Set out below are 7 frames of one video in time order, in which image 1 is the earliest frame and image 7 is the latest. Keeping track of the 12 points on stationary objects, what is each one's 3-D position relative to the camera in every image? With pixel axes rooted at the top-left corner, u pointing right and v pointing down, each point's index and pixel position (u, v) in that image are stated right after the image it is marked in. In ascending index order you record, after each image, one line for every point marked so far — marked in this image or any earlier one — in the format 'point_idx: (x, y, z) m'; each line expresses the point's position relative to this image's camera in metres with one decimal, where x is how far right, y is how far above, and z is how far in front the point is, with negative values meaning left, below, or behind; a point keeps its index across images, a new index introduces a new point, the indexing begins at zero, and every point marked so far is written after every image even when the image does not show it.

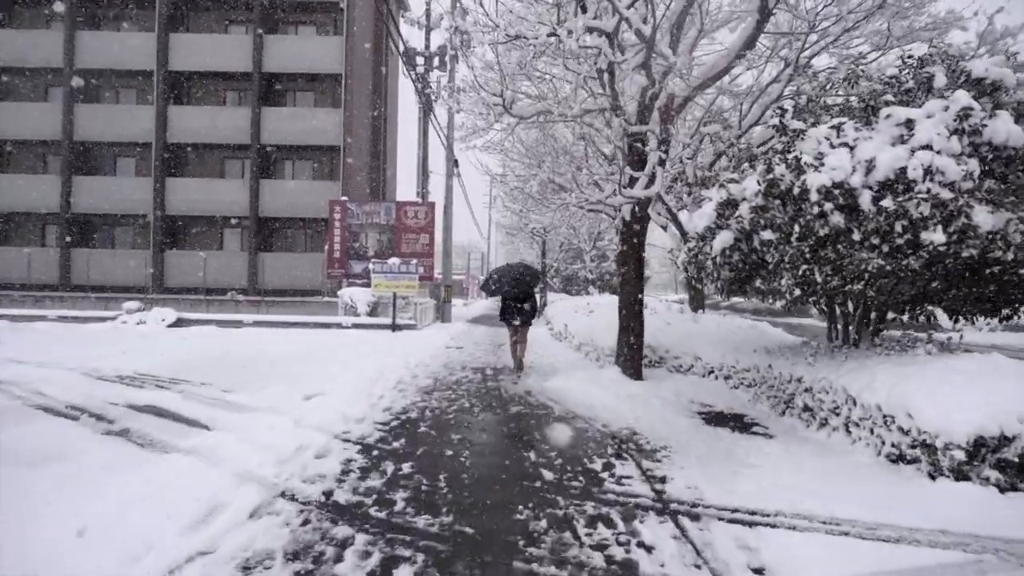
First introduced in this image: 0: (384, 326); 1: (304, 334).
0: (-3.1, -0.9, +16.4) m
1: (-4.7, -1.1, +15.2) m
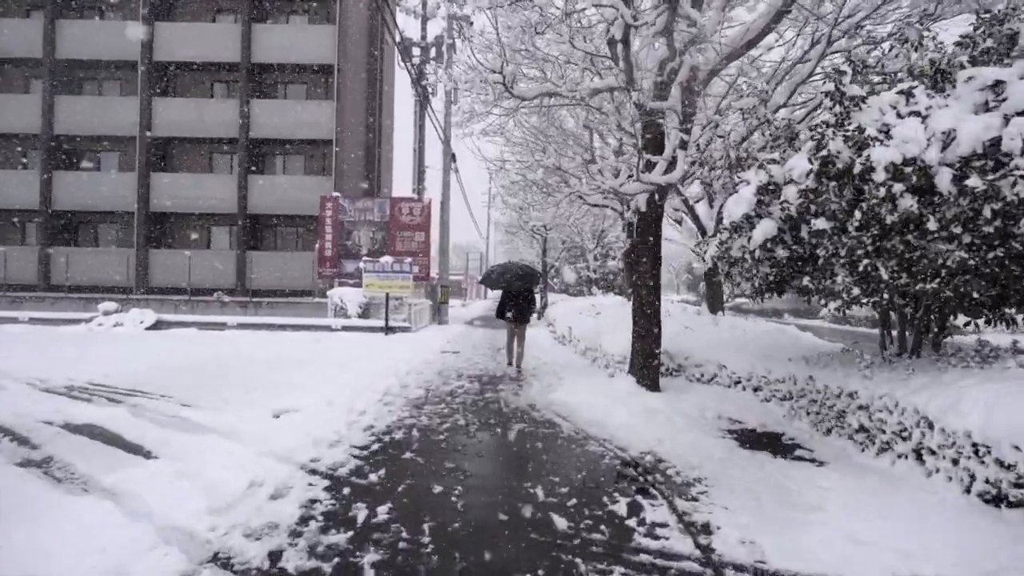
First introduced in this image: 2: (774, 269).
0: (-3.1, -0.9, +15.4) m
1: (-4.7, -1.1, +14.2) m
2: (+2.0, +0.1, +5.2) m
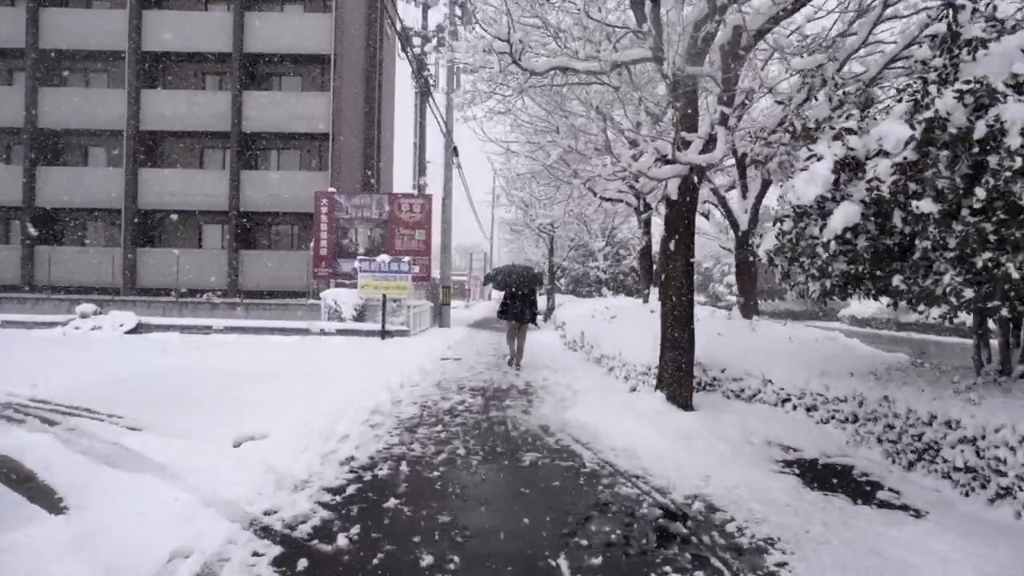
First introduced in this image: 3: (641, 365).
0: (-3.0, -0.9, +14.4) m
1: (-4.6, -1.1, +13.2) m
2: (+2.1, +0.1, +4.2) m
3: (+1.5, -0.9, +7.7) m
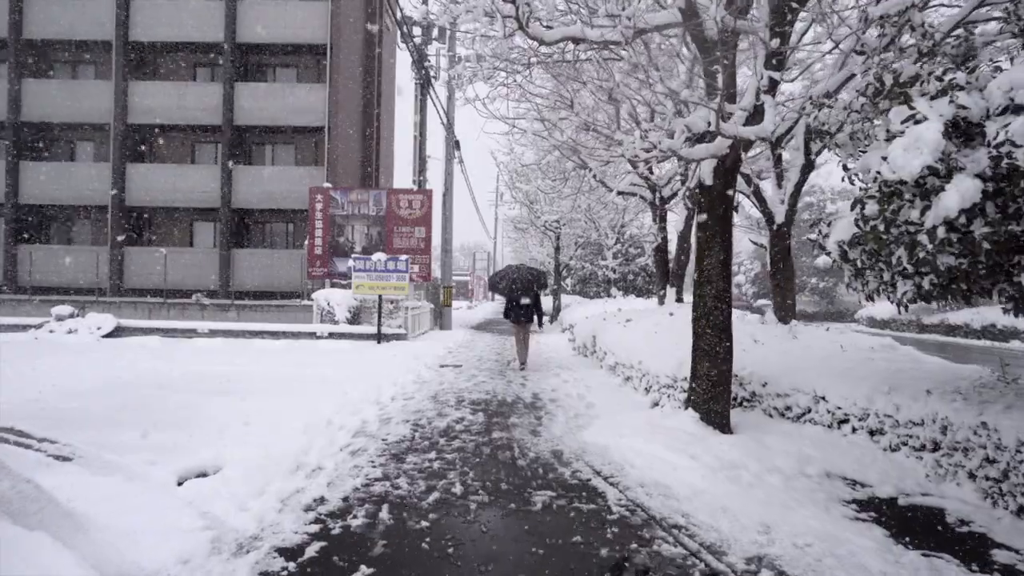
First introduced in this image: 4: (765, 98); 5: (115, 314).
0: (-2.9, -0.9, +13.5) m
1: (-4.5, -1.1, +12.3) m
2: (+2.2, +0.1, +3.2) m
3: (+1.5, -0.9, +6.7) m
4: (+1.8, +1.3, +4.8) m
5: (-10.2, -0.7, +17.4) m
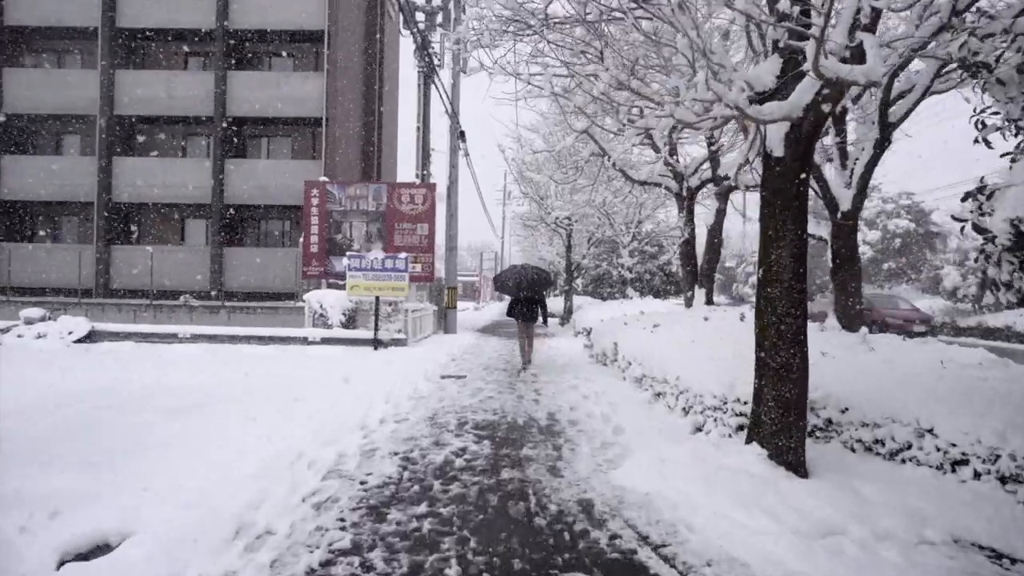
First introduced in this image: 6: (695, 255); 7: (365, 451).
0: (-2.7, -1.0, +12.3) m
1: (-4.3, -1.1, +11.1) m
2: (+2.2, +0.1, +2.0) m
3: (+1.6, -0.9, +5.5) m
4: (+1.9, +1.3, +3.6) m
5: (-10.0, -0.7, +16.3) m
6: (+3.0, +0.5, +11.0) m
7: (-1.1, -1.2, +4.8) m
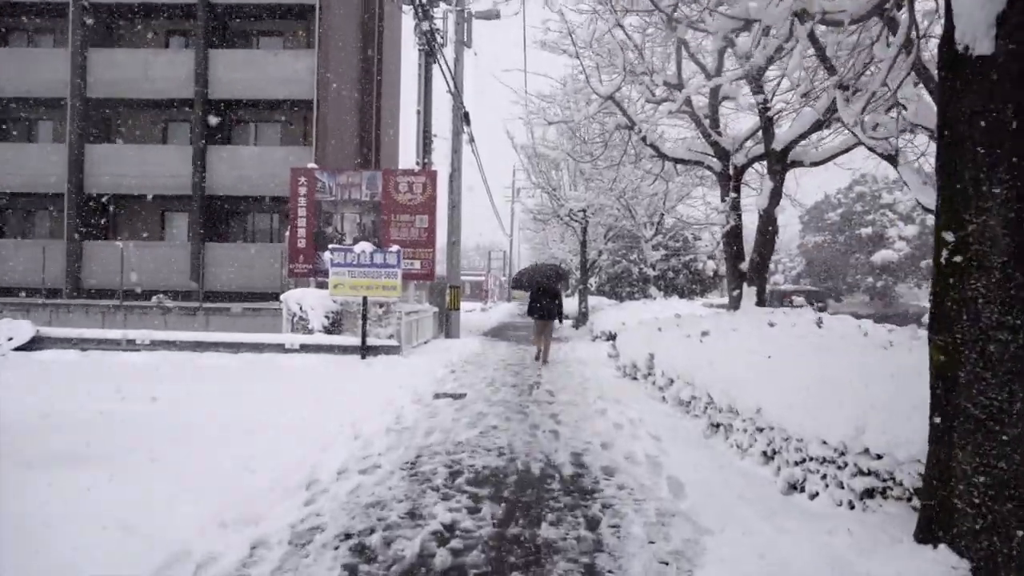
0: (-2.6, -0.9, +10.6) m
1: (-4.2, -1.1, +9.4) m
2: (+2.2, +0.2, +0.2) m
3: (+1.7, -0.9, +3.8) m
4: (+1.9, +1.4, +1.8) m
5: (-9.8, -0.7, +14.7) m
6: (+3.1, +0.6, +9.2) m
7: (-1.0, -1.2, +3.1) m
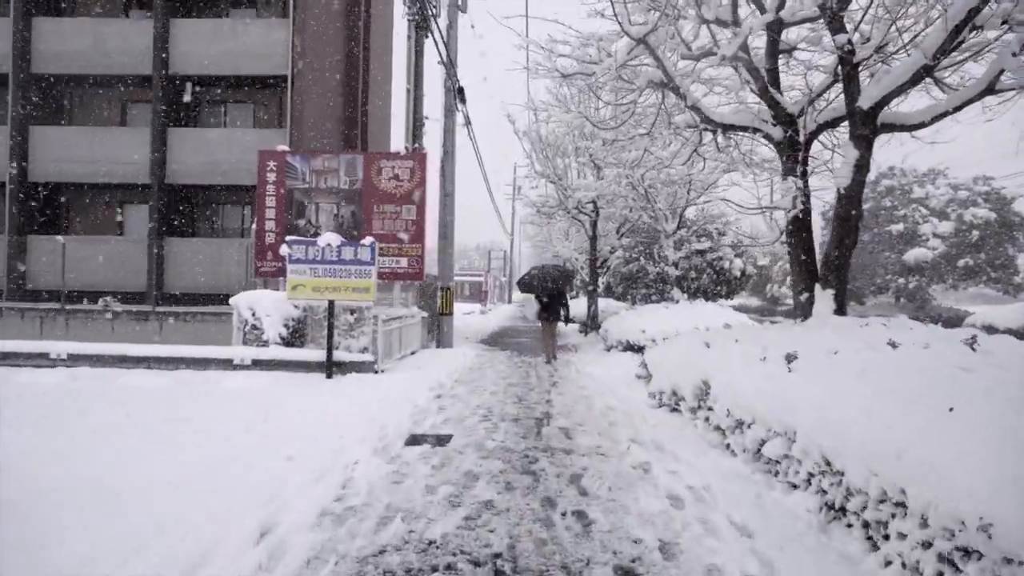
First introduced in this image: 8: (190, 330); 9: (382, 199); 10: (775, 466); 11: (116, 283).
0: (-2.5, -1.0, +8.6) m
1: (-4.1, -1.1, +7.4) m
2: (+2.3, +0.1, -1.8) m
3: (+1.7, -0.9, +1.7) m
4: (+1.9, +1.4, -0.2) m
5: (-9.8, -0.7, +12.6) m
6: (+3.1, +0.5, +7.2) m
7: (-1.0, -1.2, +1.0) m
8: (-6.1, -0.8, +12.7) m
9: (-2.4, +1.6, +12.4) m
10: (+1.6, -1.1, +4.3) m
11: (-8.6, +0.1, +14.7) m
